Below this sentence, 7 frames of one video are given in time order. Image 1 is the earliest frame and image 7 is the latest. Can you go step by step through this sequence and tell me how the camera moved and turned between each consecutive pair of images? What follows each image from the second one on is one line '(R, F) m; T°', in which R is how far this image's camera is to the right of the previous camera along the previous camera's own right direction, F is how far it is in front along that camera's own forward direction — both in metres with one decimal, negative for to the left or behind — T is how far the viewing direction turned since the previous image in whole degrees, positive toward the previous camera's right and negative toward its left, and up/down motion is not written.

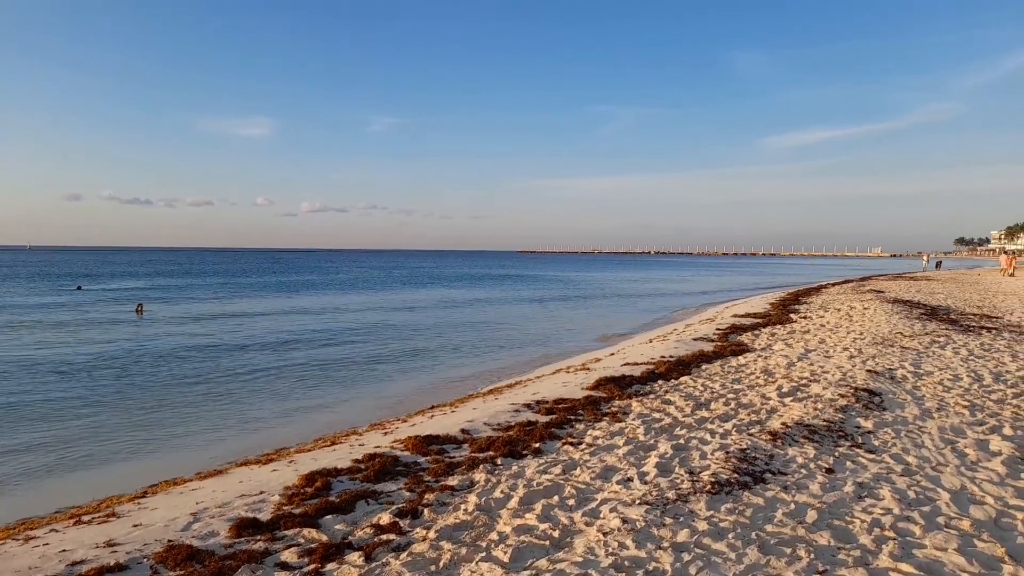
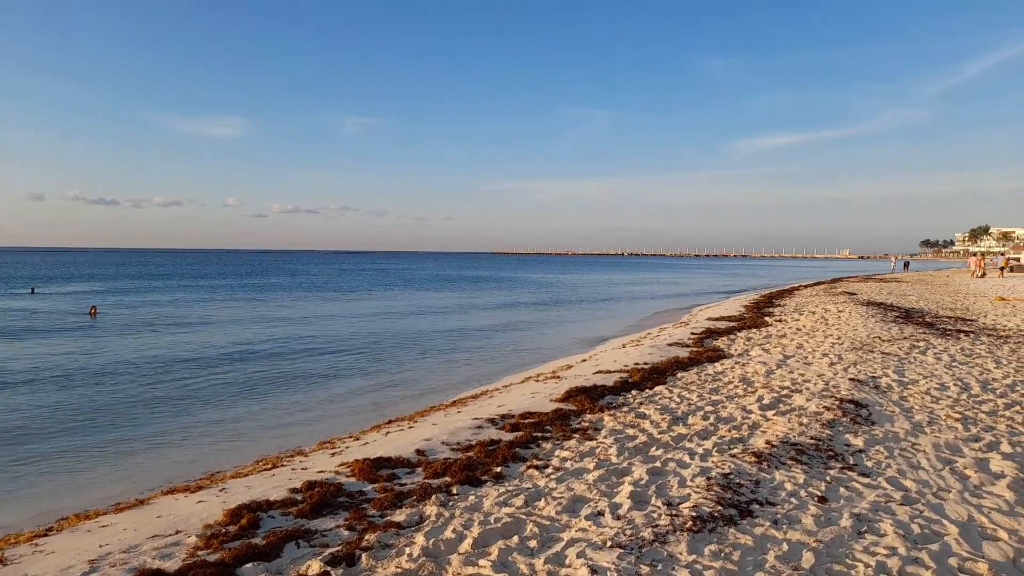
(+0.1, +0.7) m; +2°
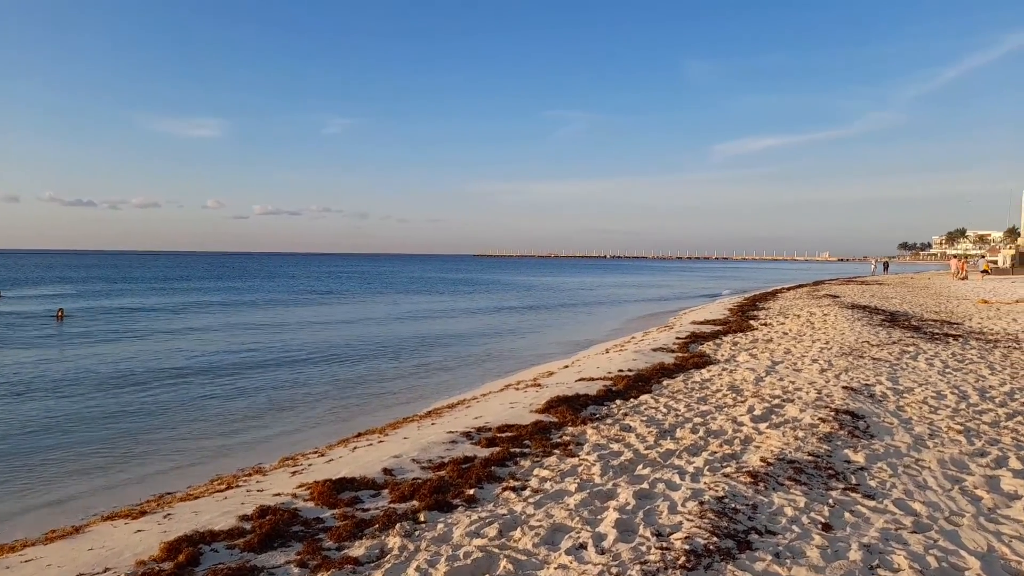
(+0.1, +0.5) m; +1°
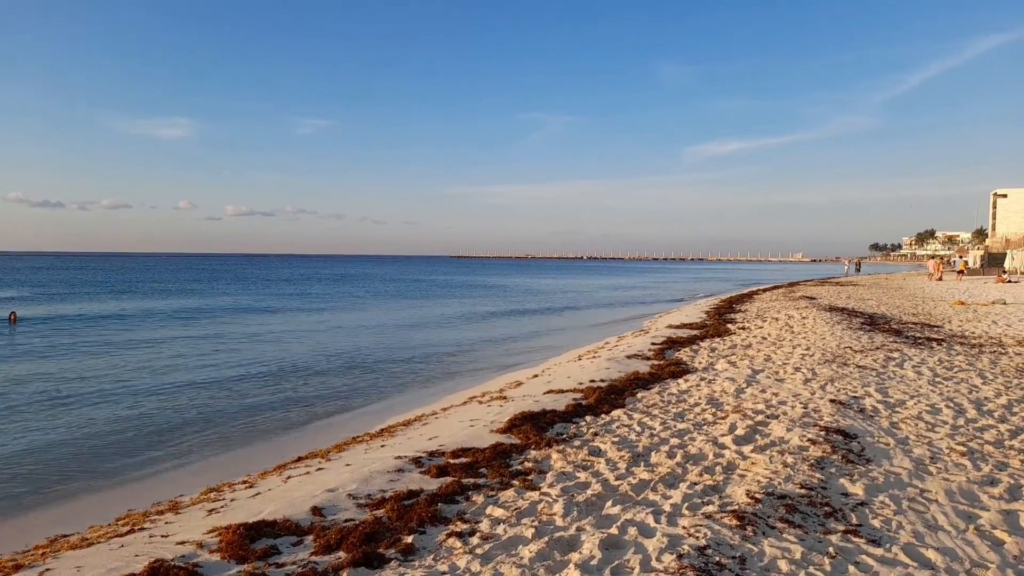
(+0.2, +0.9) m; +2°
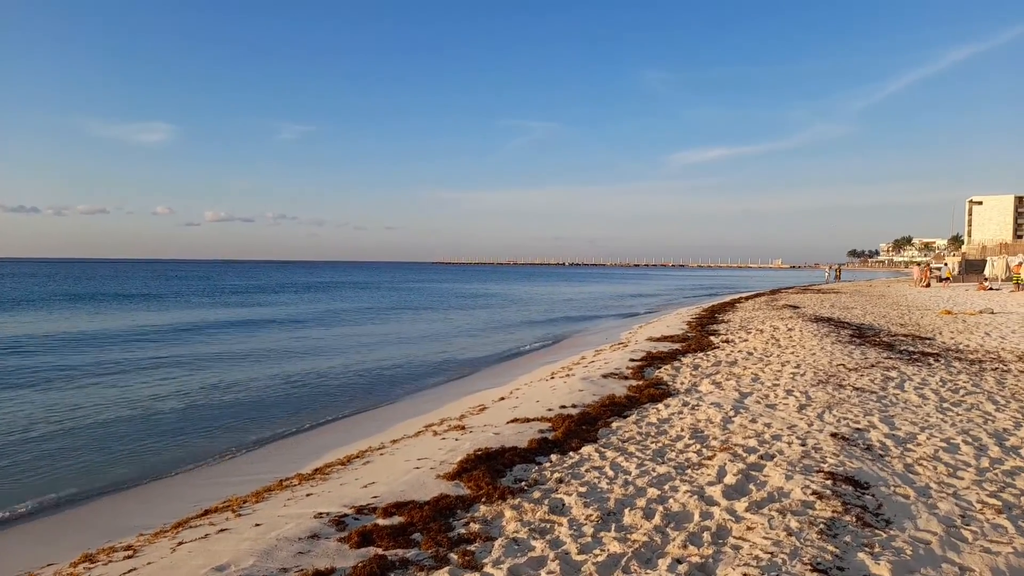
(+0.3, +1.2) m; +1°
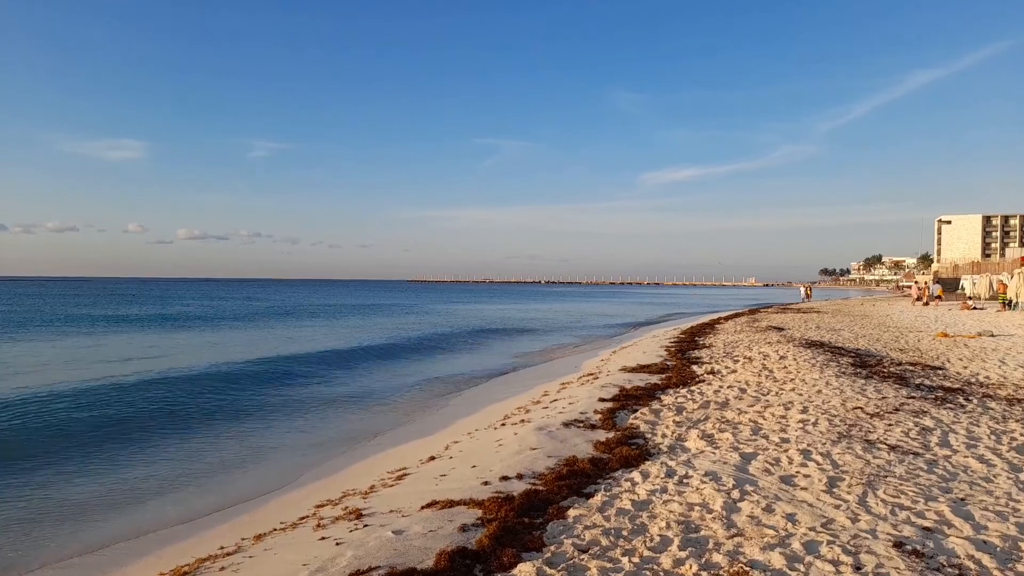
(+0.5, +2.7) m; +2°
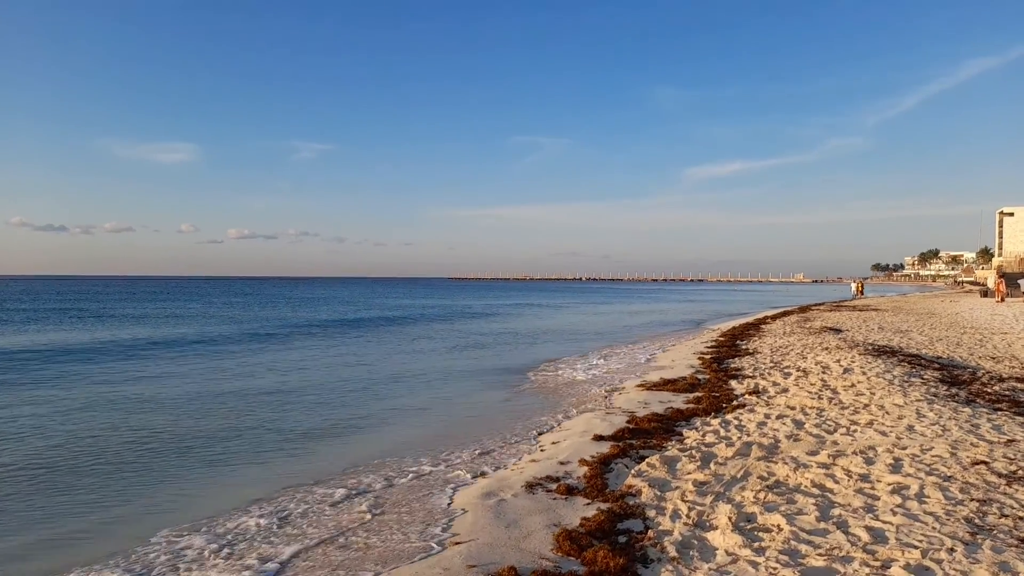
(+1.0, +3.6) m; -3°
